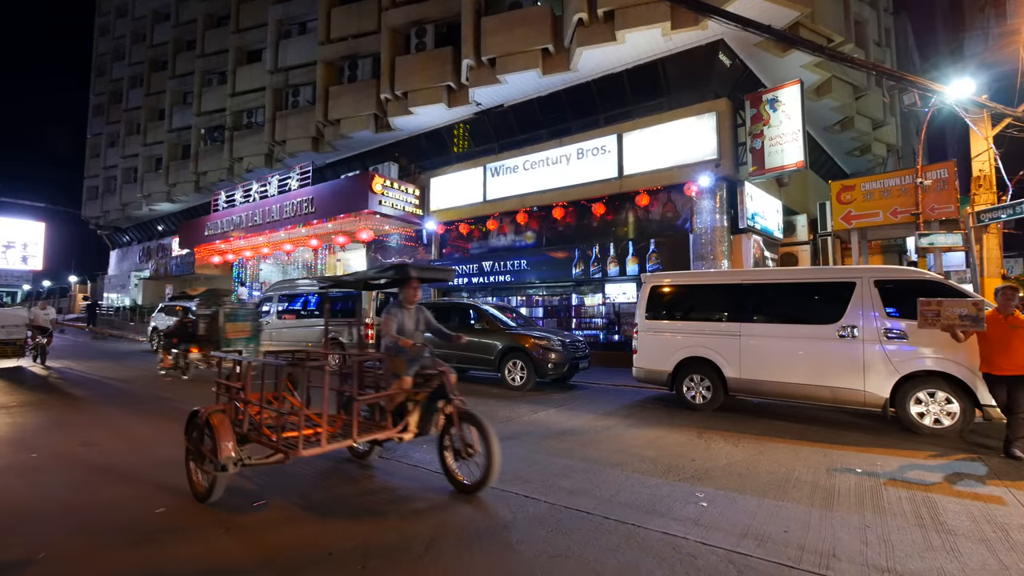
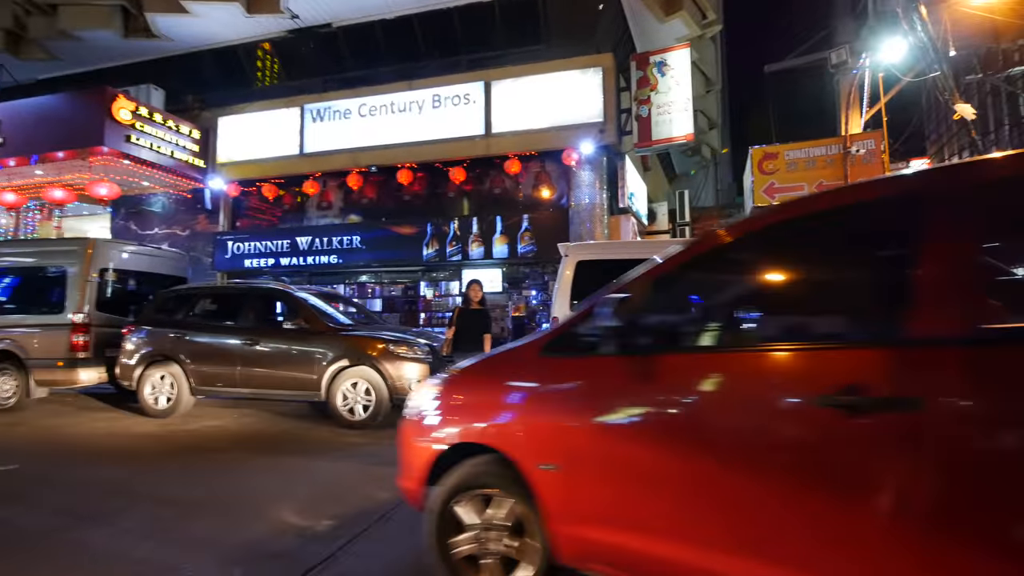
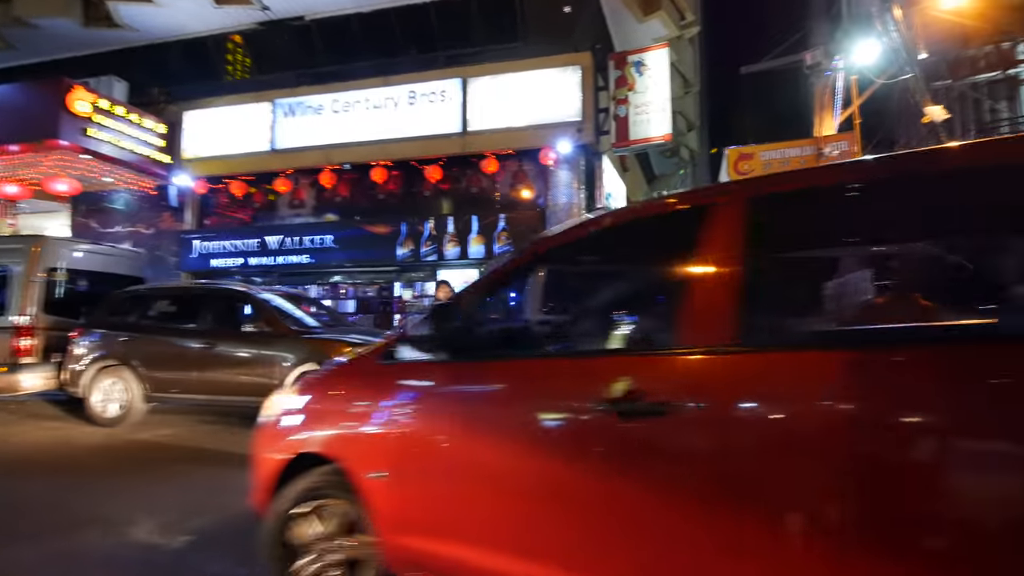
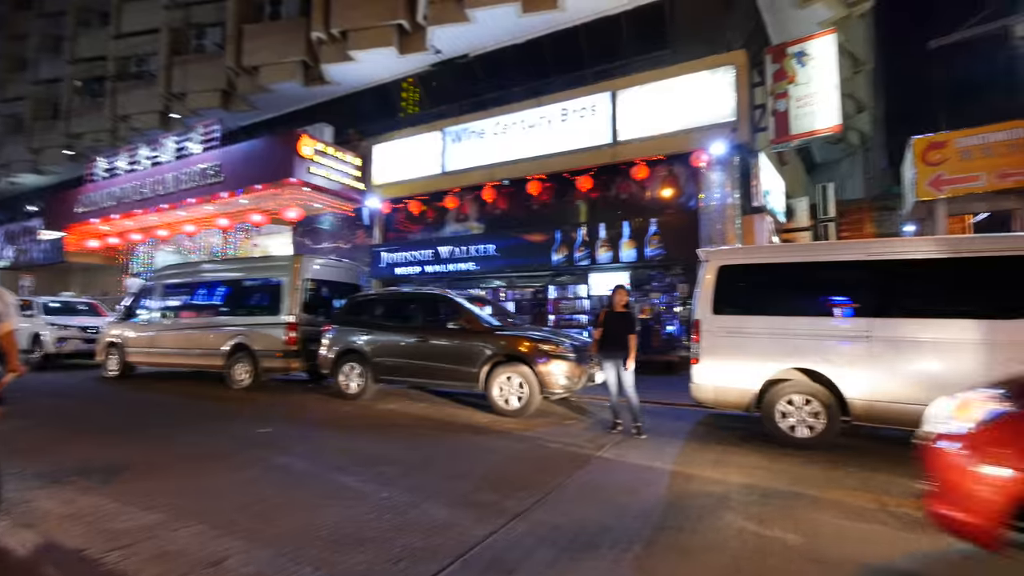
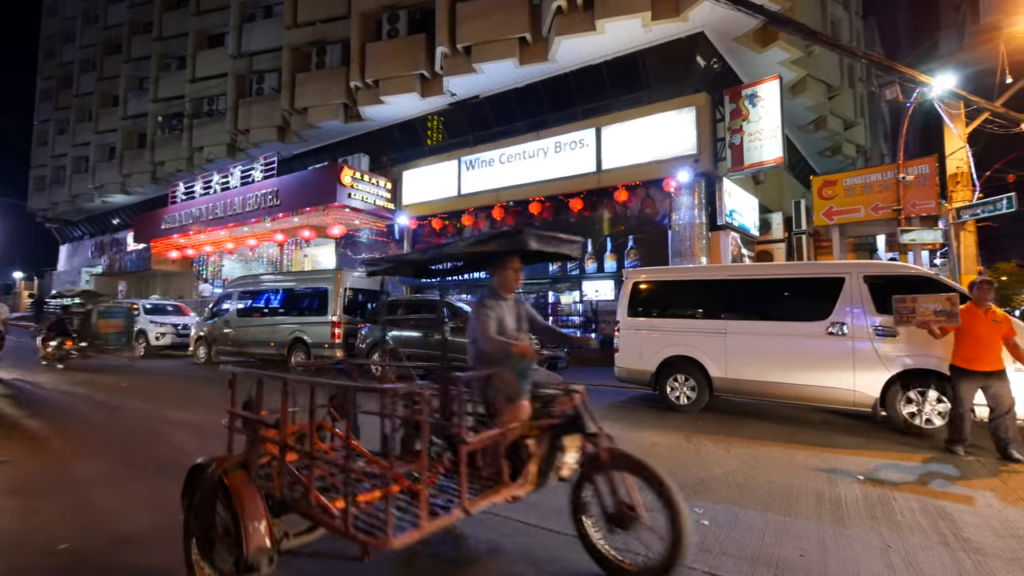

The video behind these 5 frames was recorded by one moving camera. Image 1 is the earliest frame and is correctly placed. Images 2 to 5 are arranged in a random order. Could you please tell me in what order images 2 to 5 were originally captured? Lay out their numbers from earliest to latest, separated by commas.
5, 4, 2, 3
